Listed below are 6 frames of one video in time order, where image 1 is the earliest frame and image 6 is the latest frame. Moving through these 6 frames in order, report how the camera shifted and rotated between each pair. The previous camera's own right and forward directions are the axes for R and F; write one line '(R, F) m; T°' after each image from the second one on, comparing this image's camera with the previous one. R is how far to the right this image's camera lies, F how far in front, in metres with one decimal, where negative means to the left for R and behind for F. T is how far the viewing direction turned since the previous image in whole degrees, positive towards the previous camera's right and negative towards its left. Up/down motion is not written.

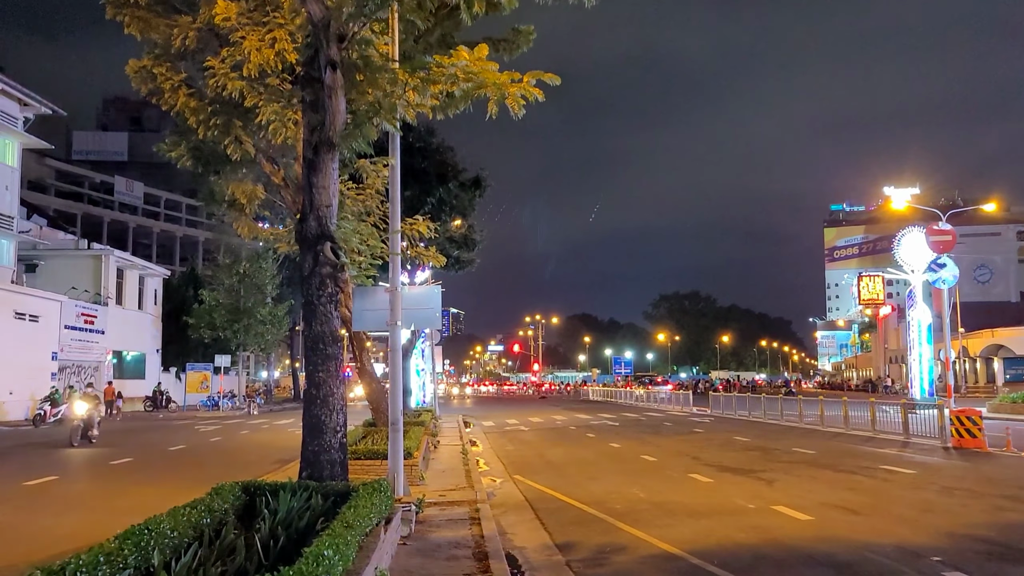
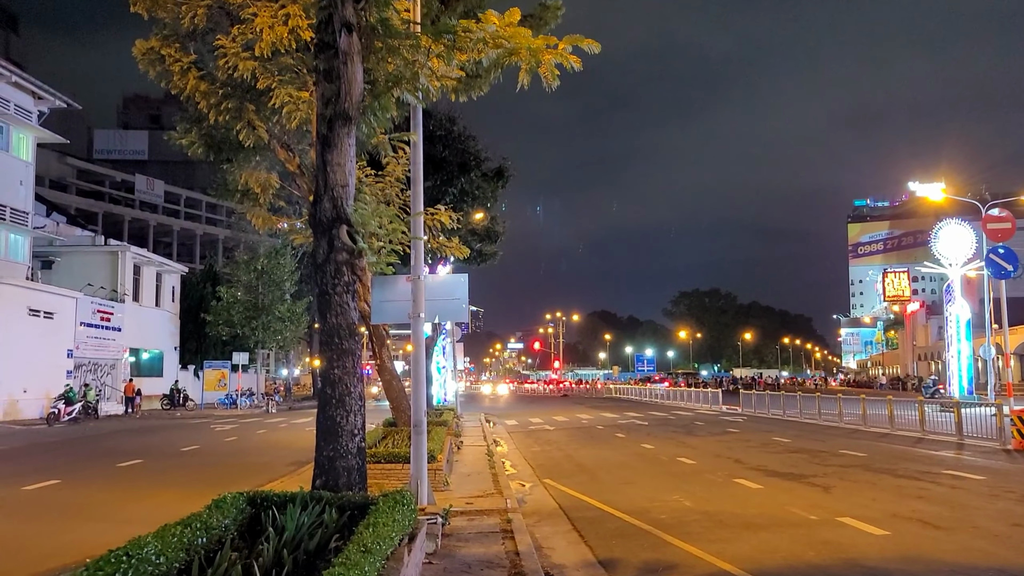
(-0.2, +1.0) m; -1°
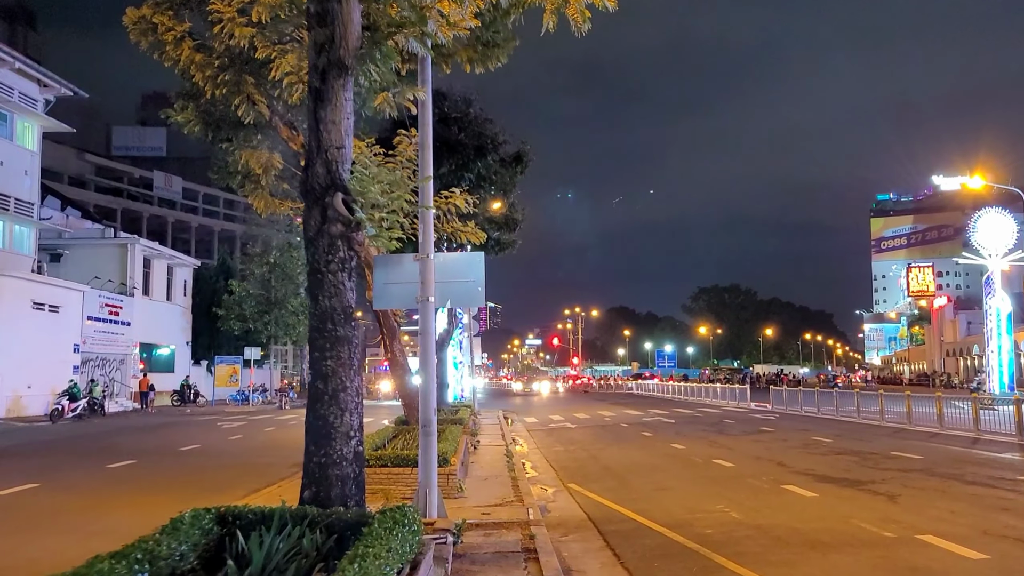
(0.0, +1.3) m; -1°
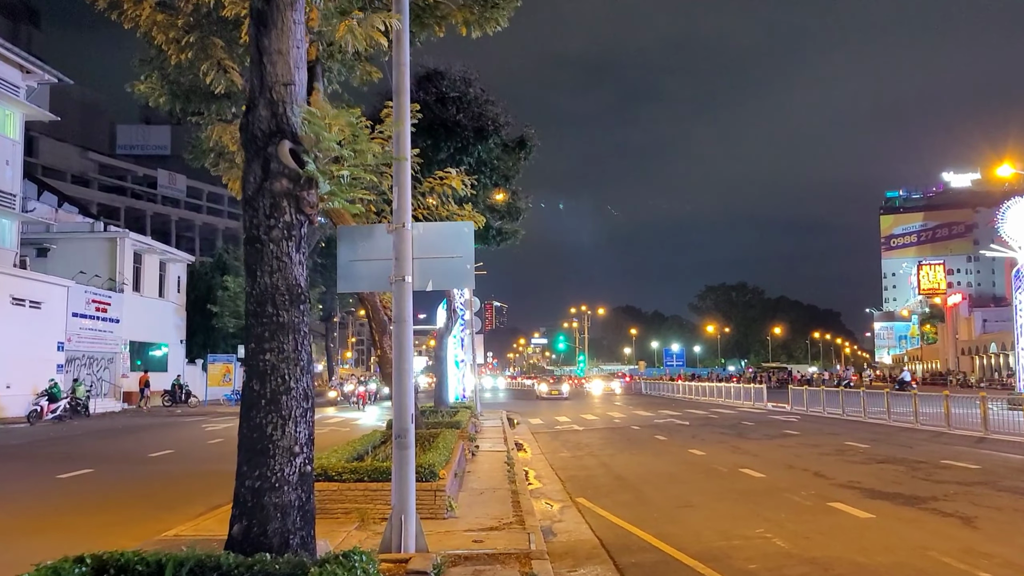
(+0.1, +1.7) m; 0°
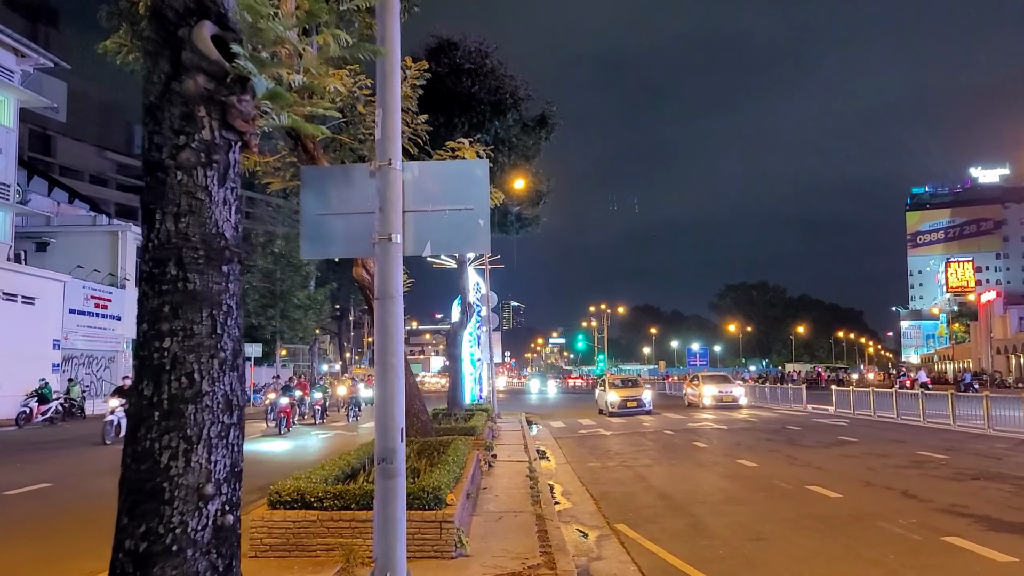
(-0.1, +2.1) m; -1°
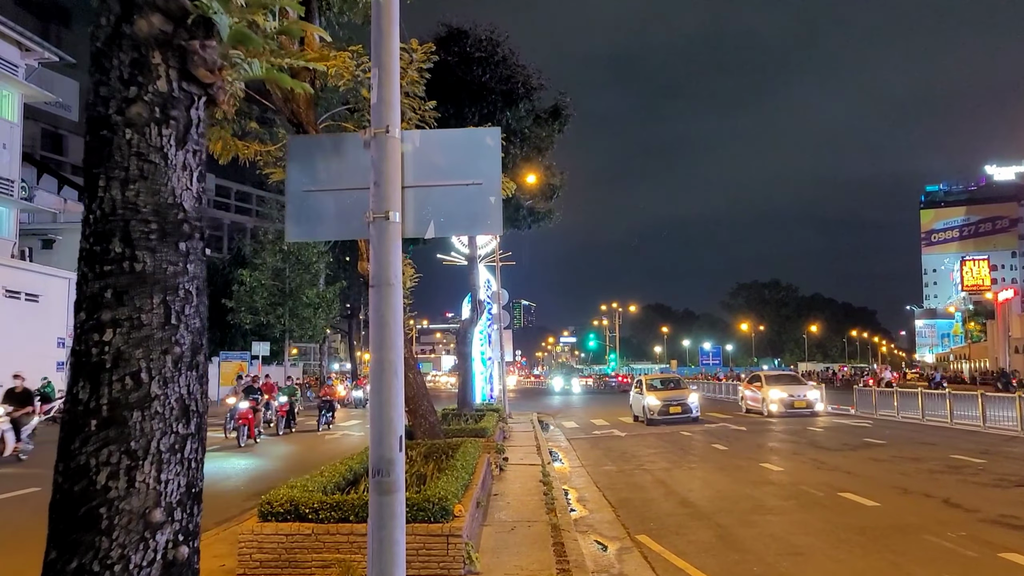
(0.0, +0.7) m; -1°
